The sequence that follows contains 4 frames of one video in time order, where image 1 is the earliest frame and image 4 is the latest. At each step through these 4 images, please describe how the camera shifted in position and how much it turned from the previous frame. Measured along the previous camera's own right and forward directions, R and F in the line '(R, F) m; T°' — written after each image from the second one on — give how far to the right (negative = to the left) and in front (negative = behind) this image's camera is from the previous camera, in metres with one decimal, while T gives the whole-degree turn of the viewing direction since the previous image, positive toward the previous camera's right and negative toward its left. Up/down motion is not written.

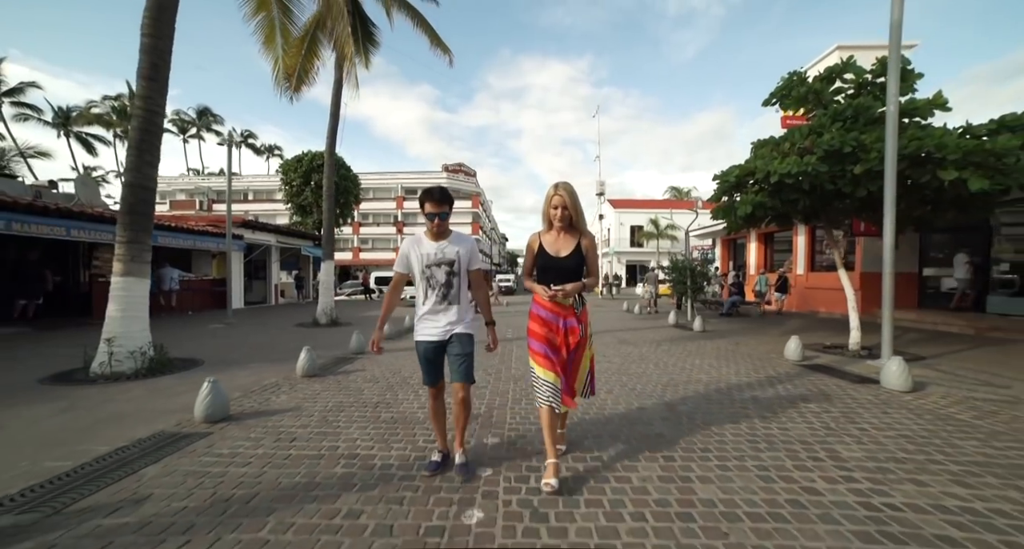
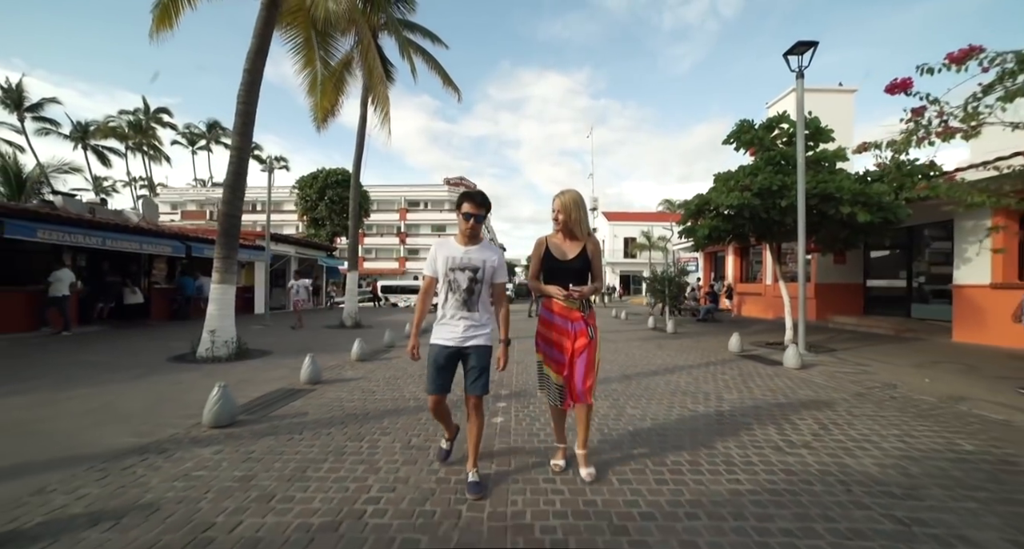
(-0.1, -2.4) m; 0°
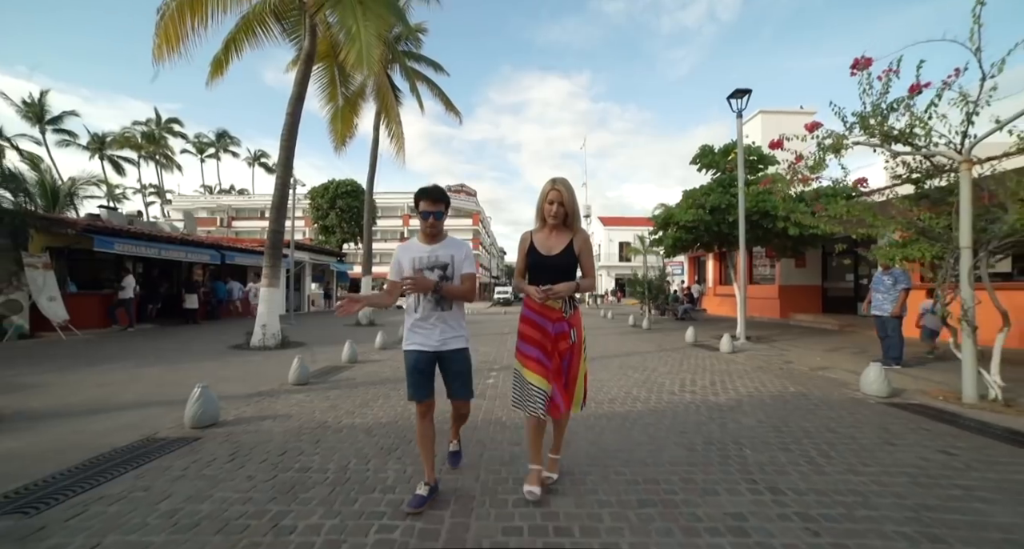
(+0.2, -2.2) m; 0°
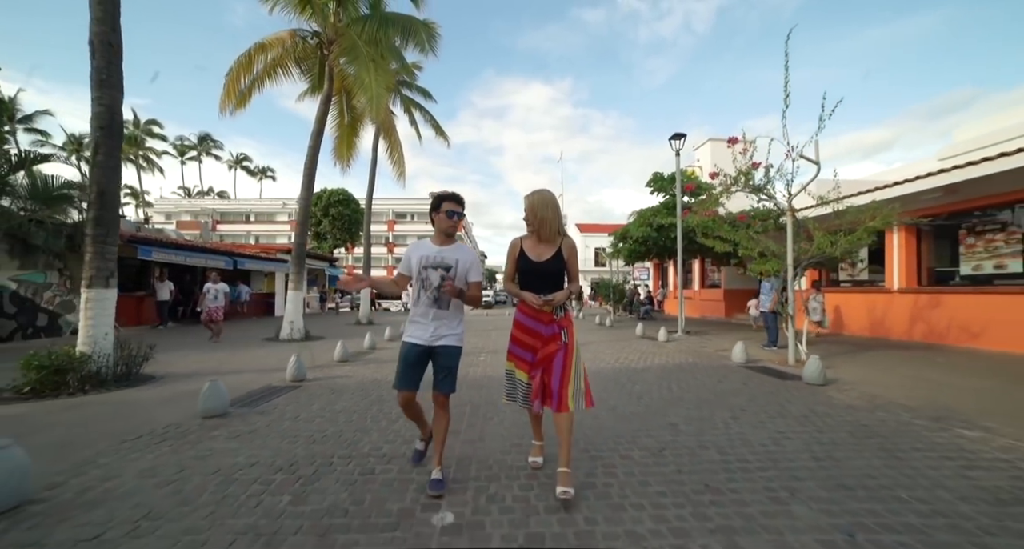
(-0.1, -2.7) m; +3°
